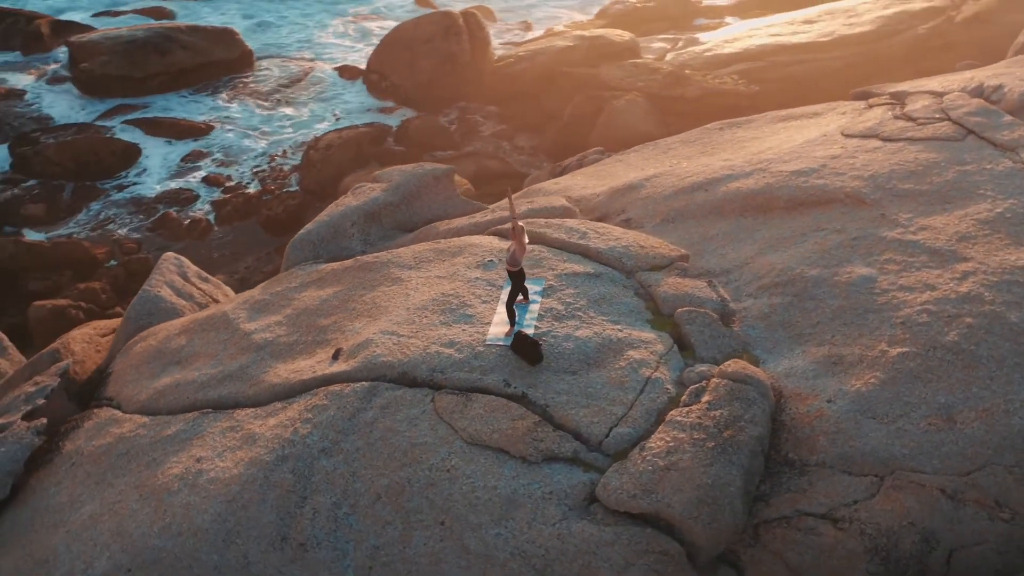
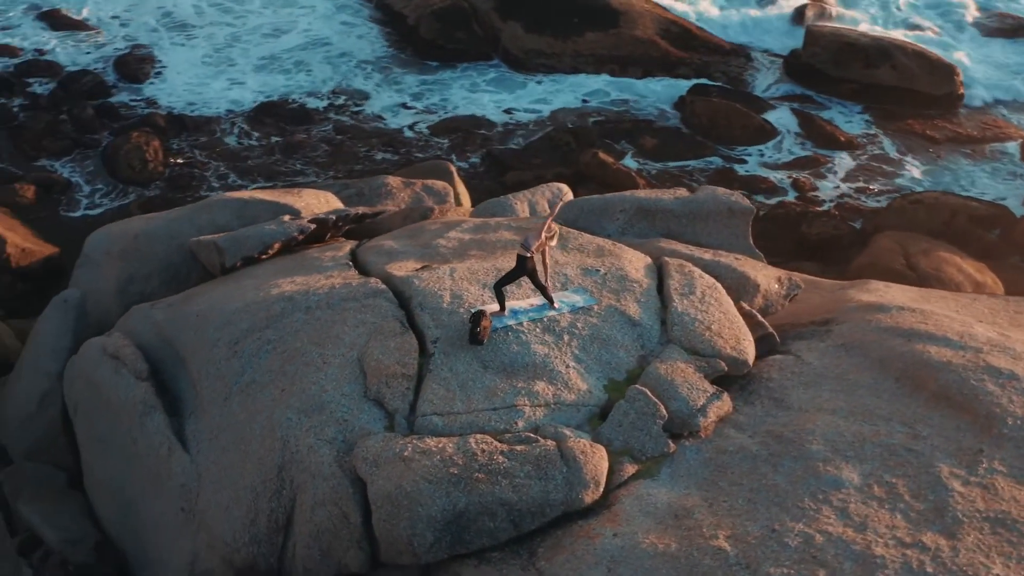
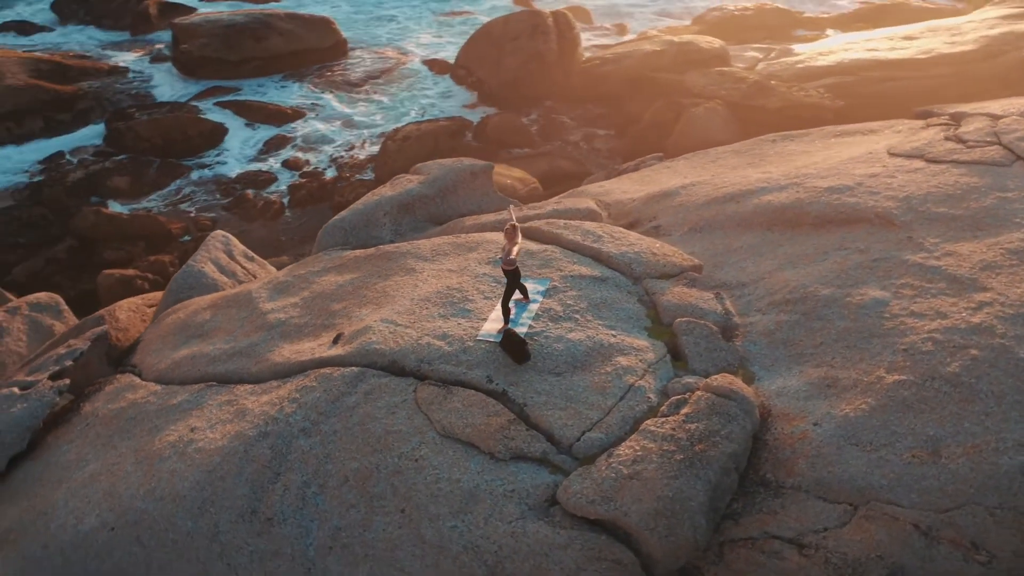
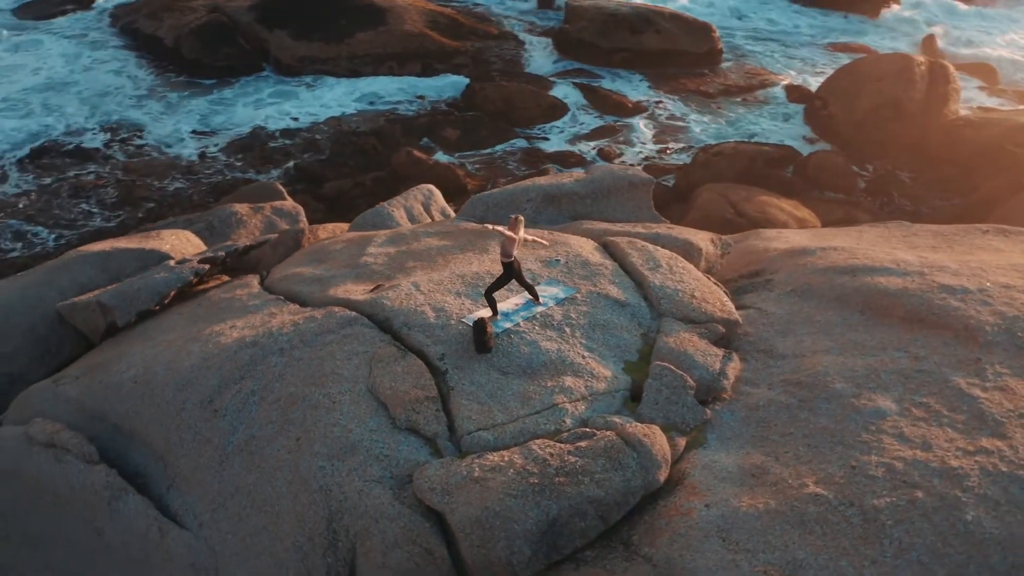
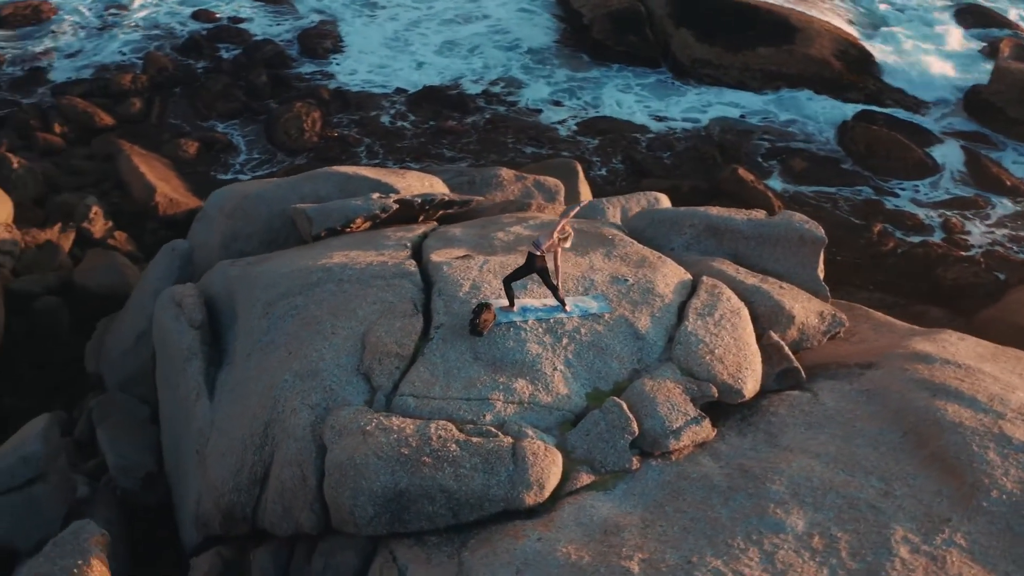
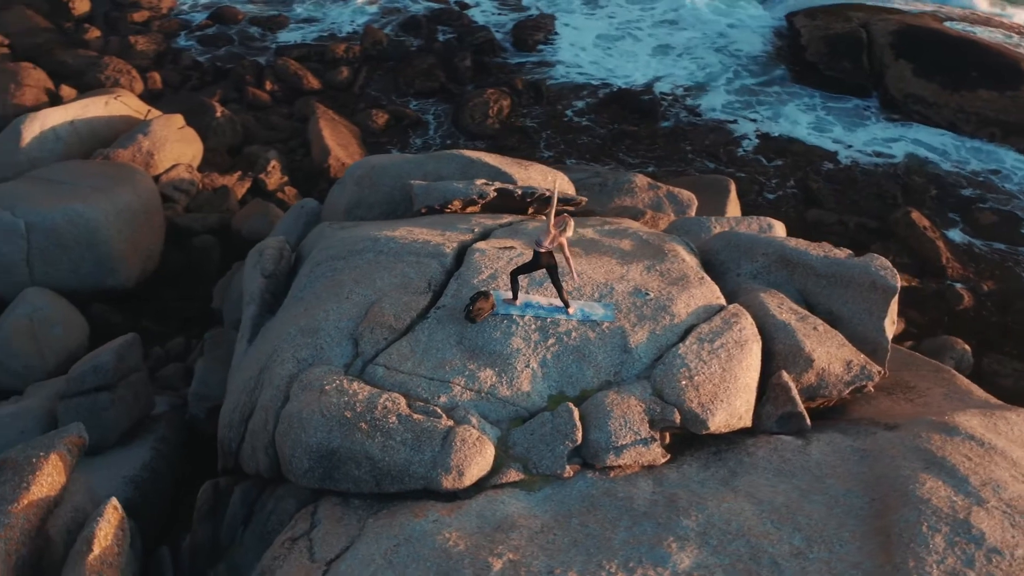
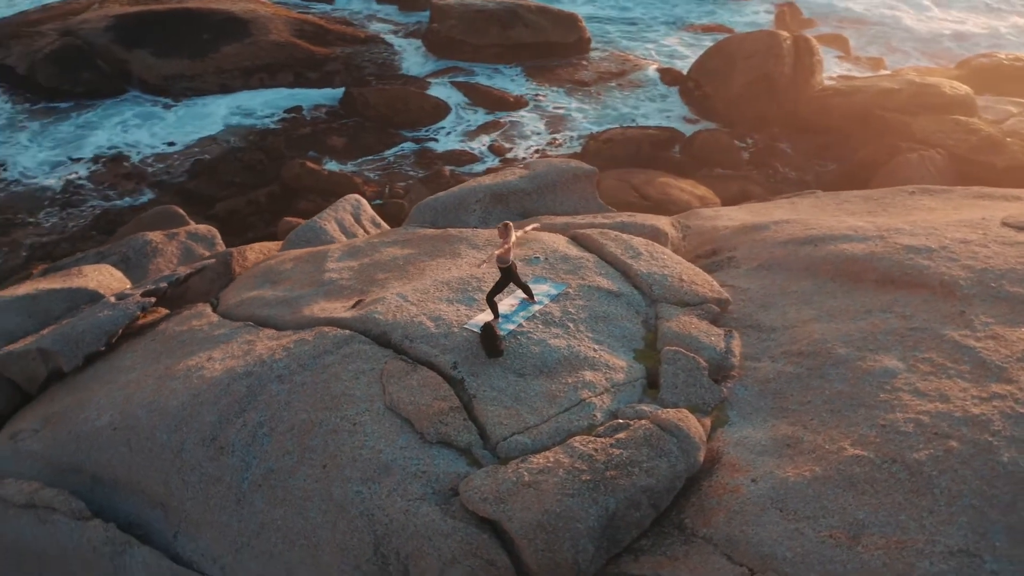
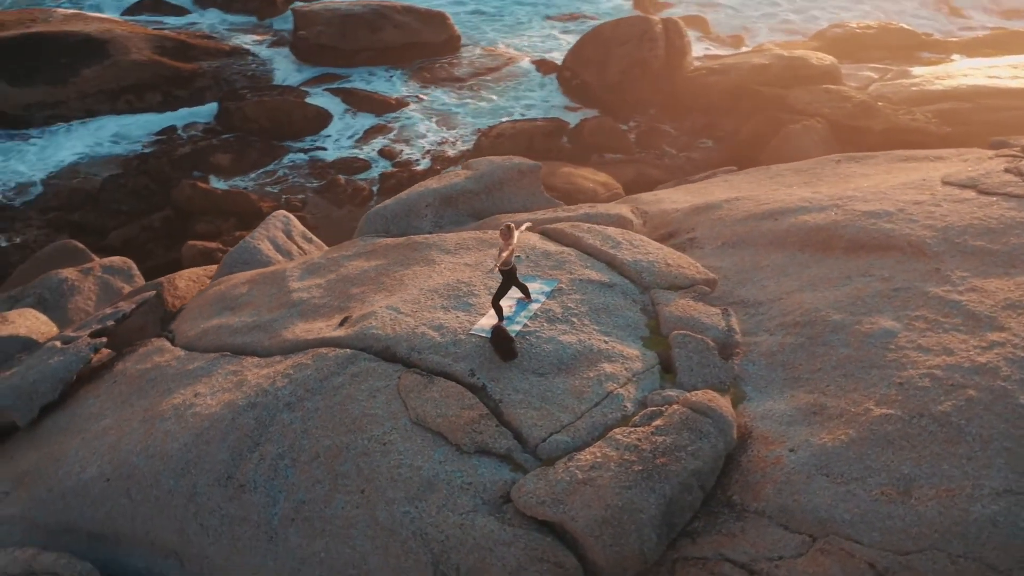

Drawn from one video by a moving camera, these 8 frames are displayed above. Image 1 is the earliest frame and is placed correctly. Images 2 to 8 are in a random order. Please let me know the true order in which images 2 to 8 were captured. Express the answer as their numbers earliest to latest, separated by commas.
3, 8, 7, 4, 2, 5, 6
